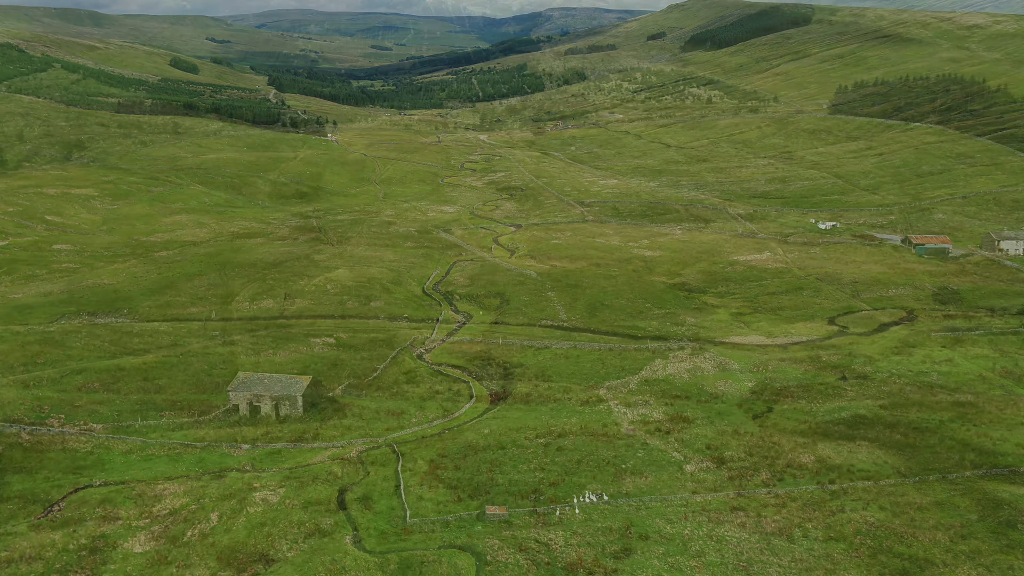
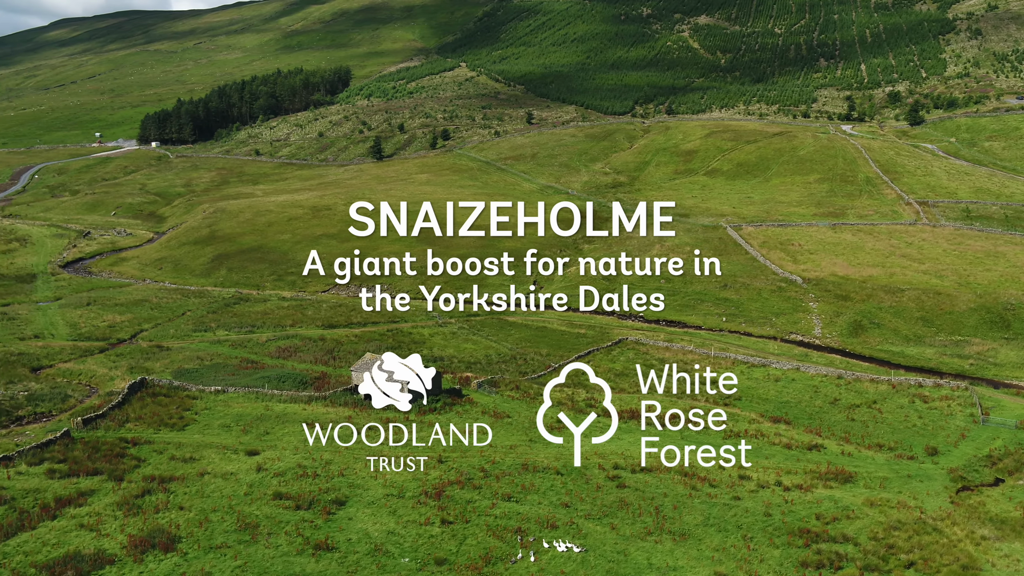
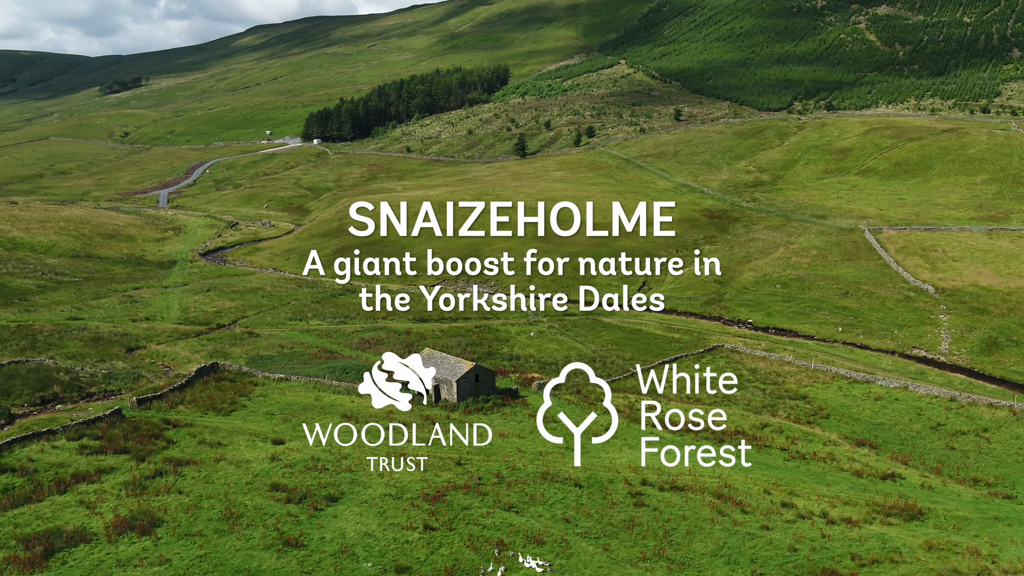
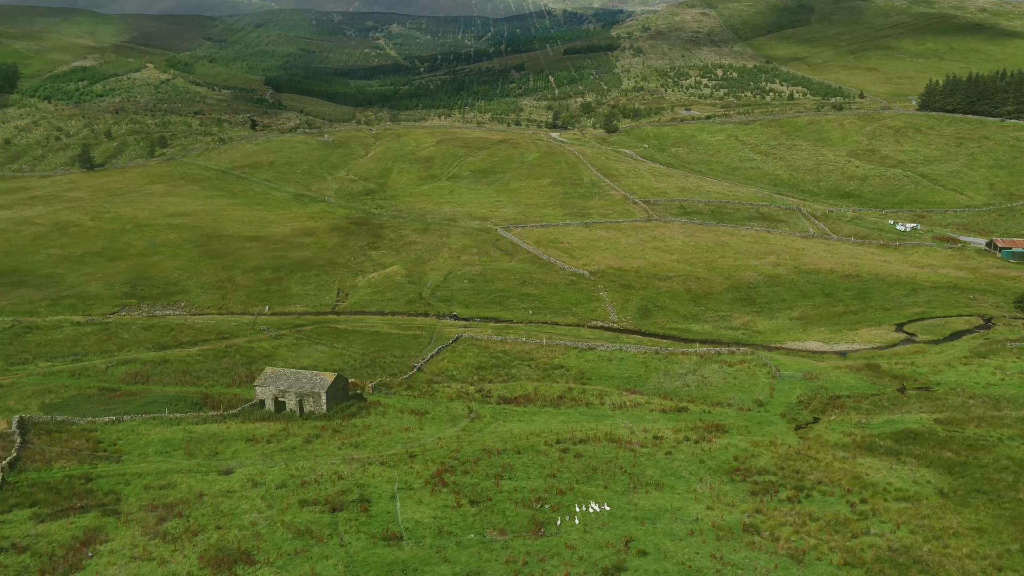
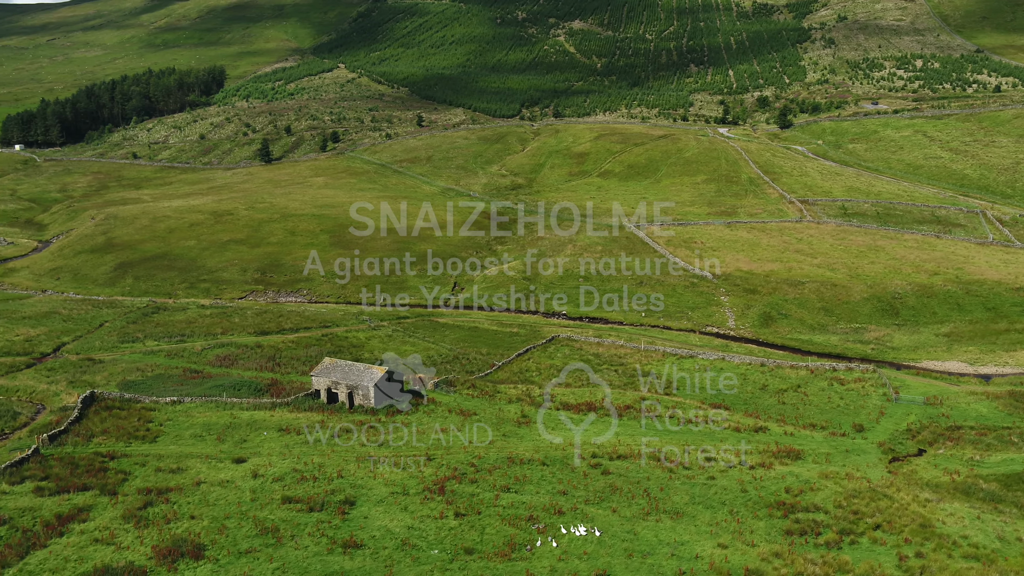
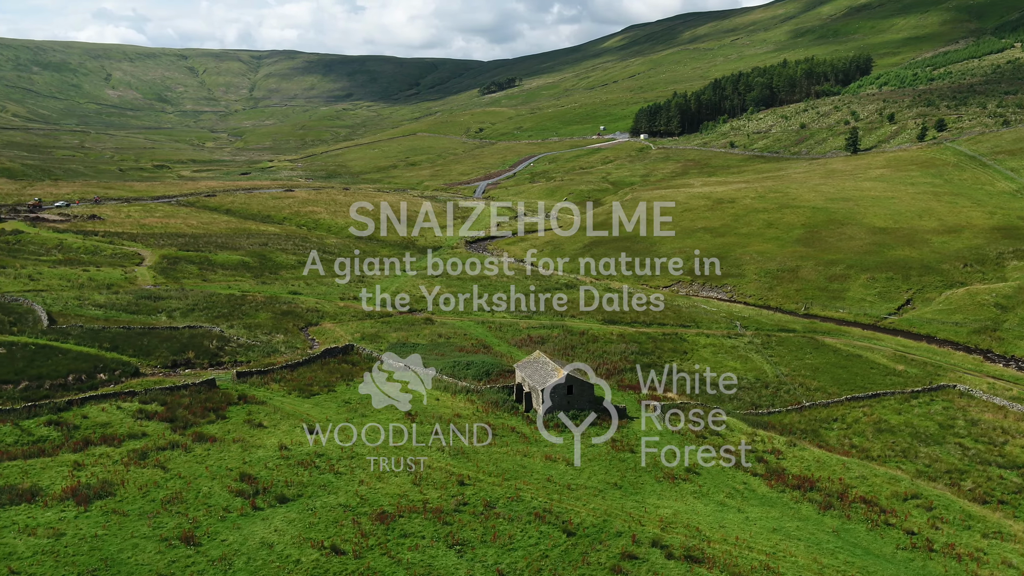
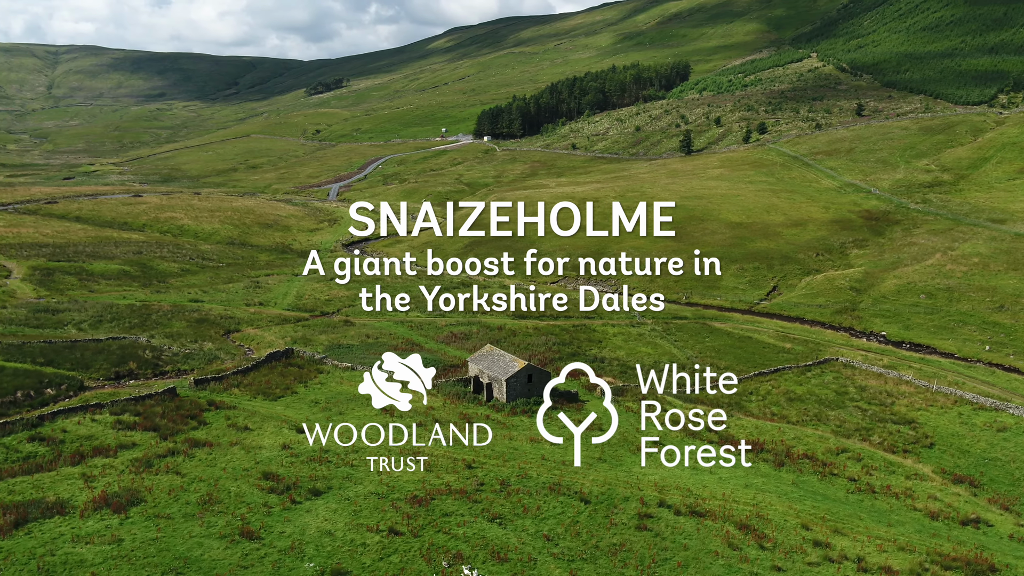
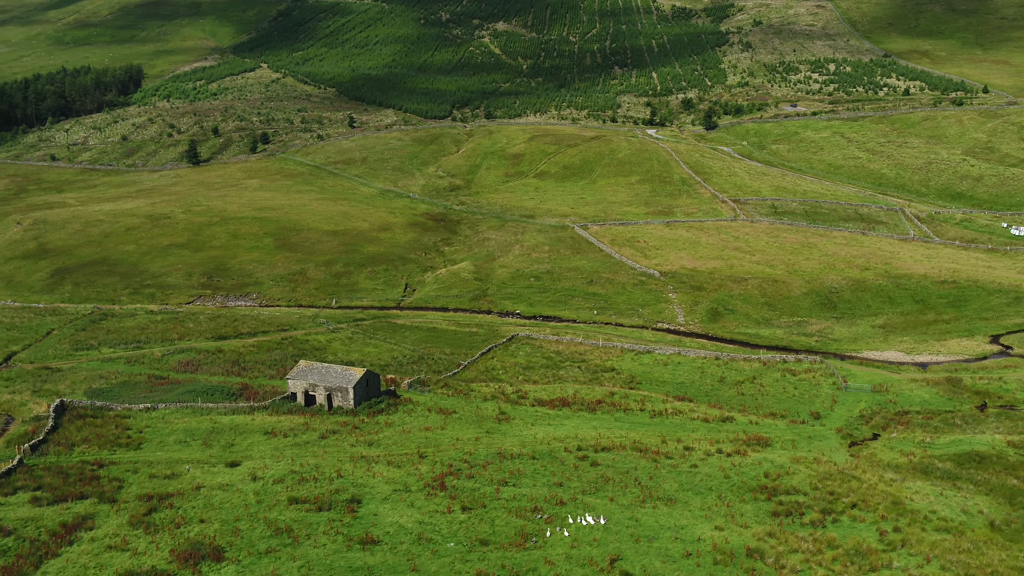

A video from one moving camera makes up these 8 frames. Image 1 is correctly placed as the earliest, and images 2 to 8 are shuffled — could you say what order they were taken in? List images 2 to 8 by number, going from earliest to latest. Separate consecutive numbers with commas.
4, 8, 5, 2, 3, 7, 6
